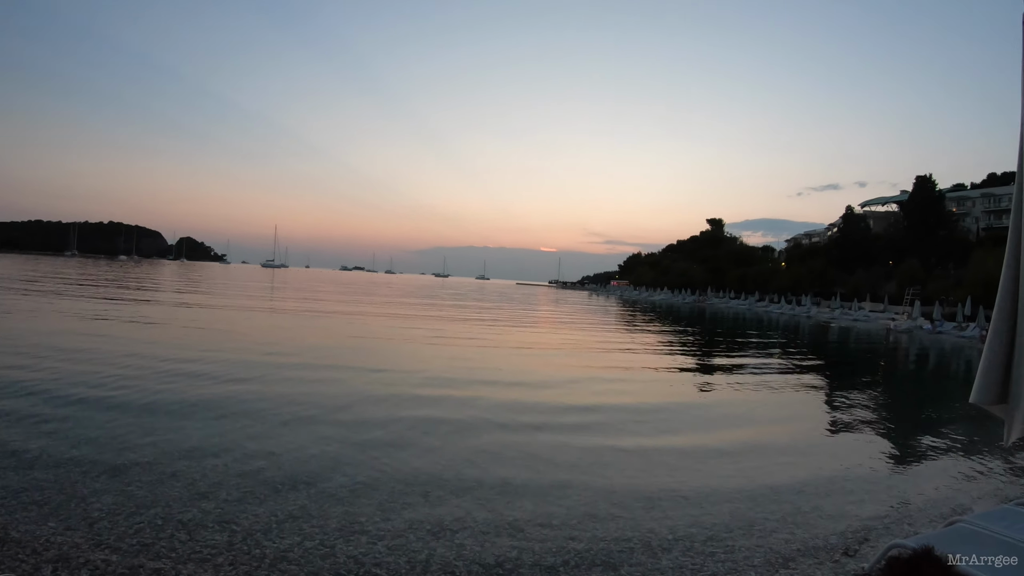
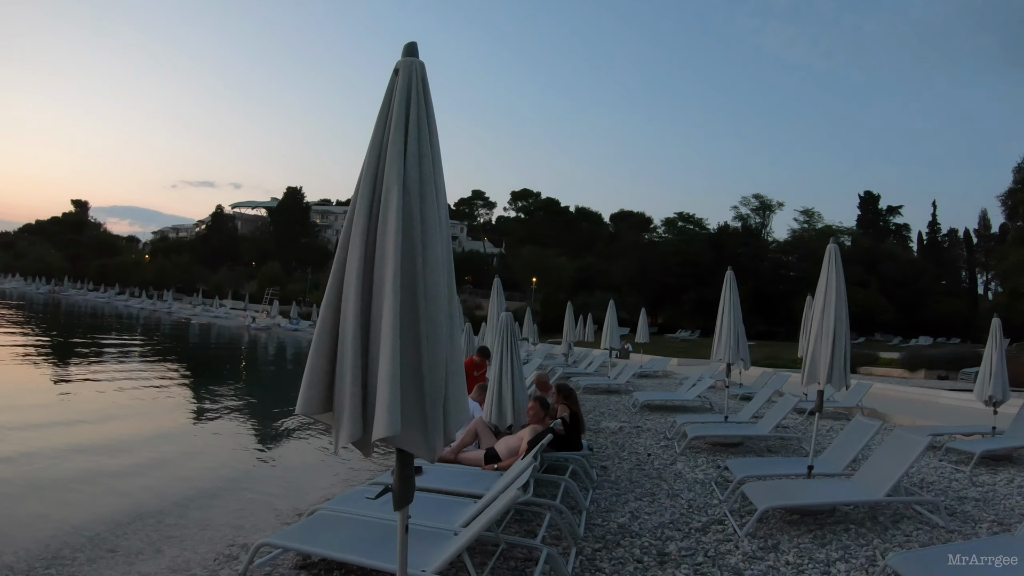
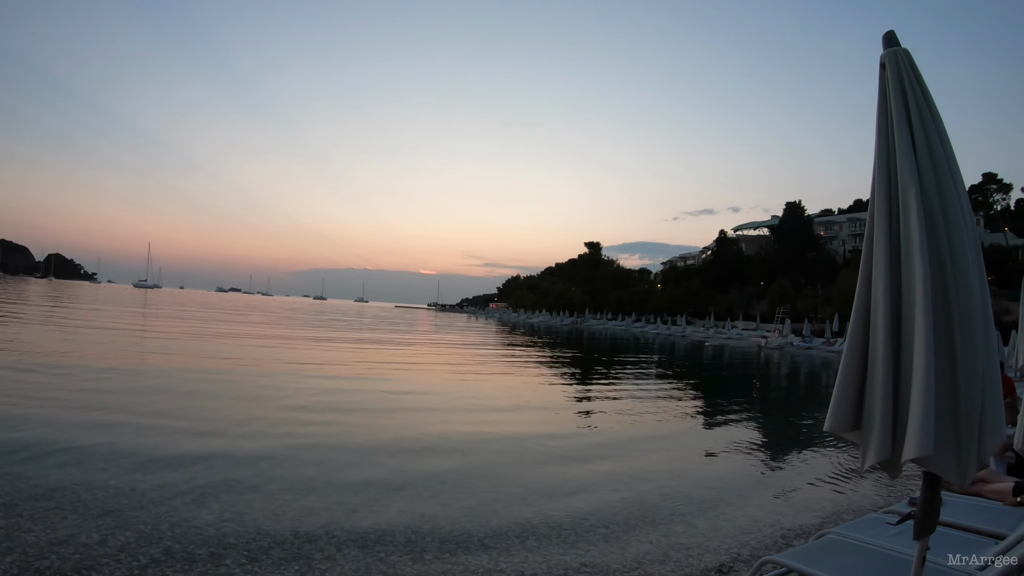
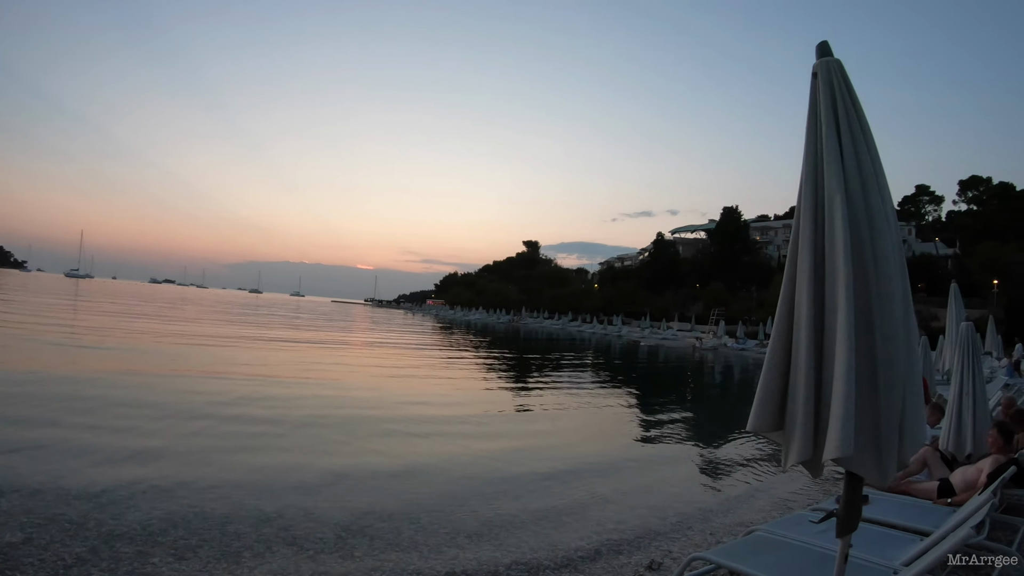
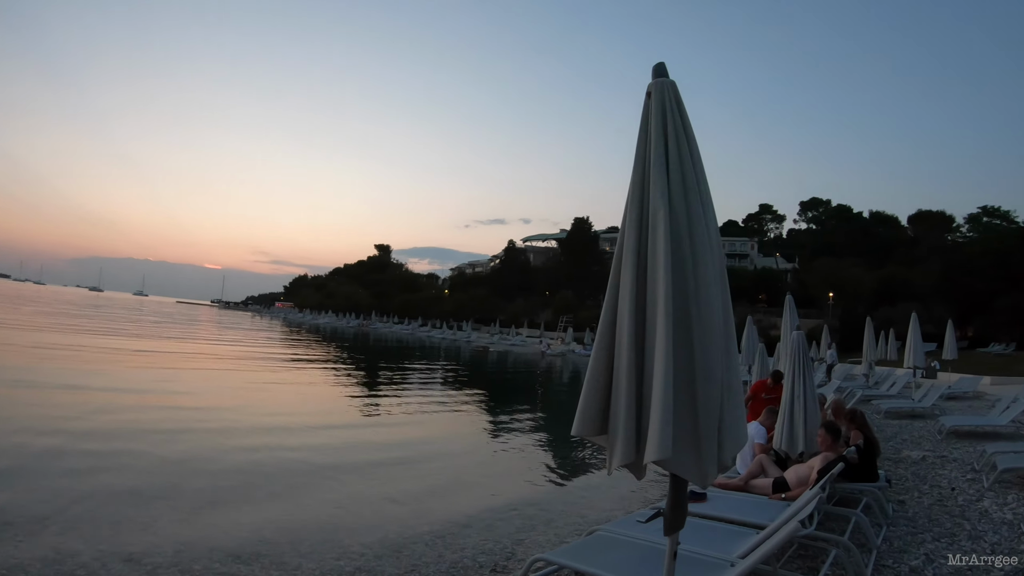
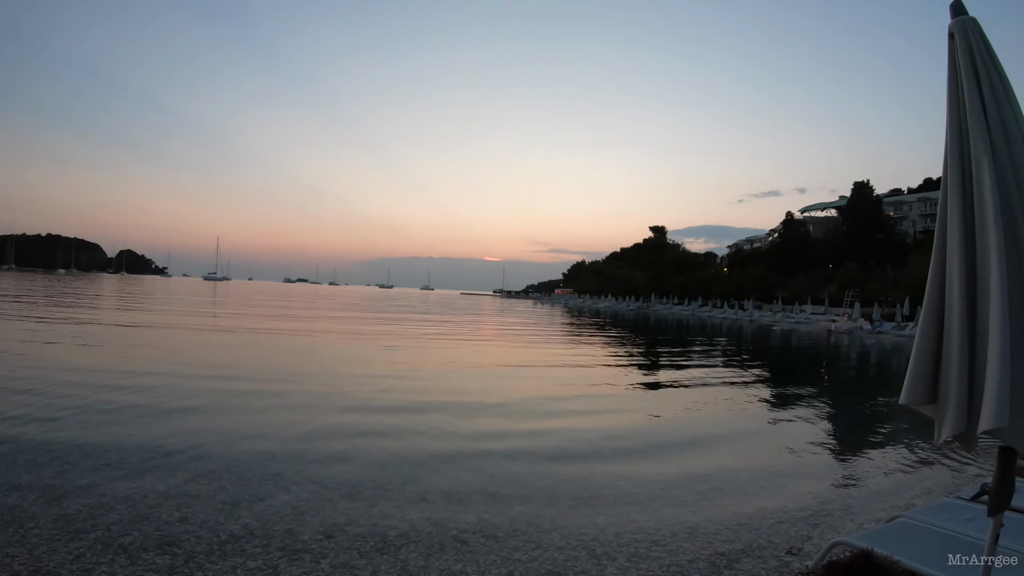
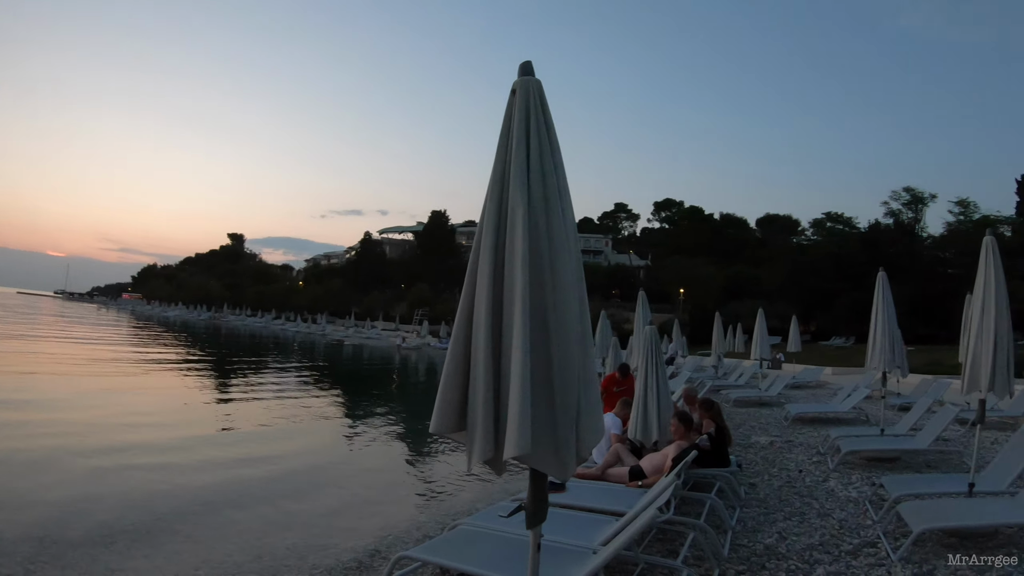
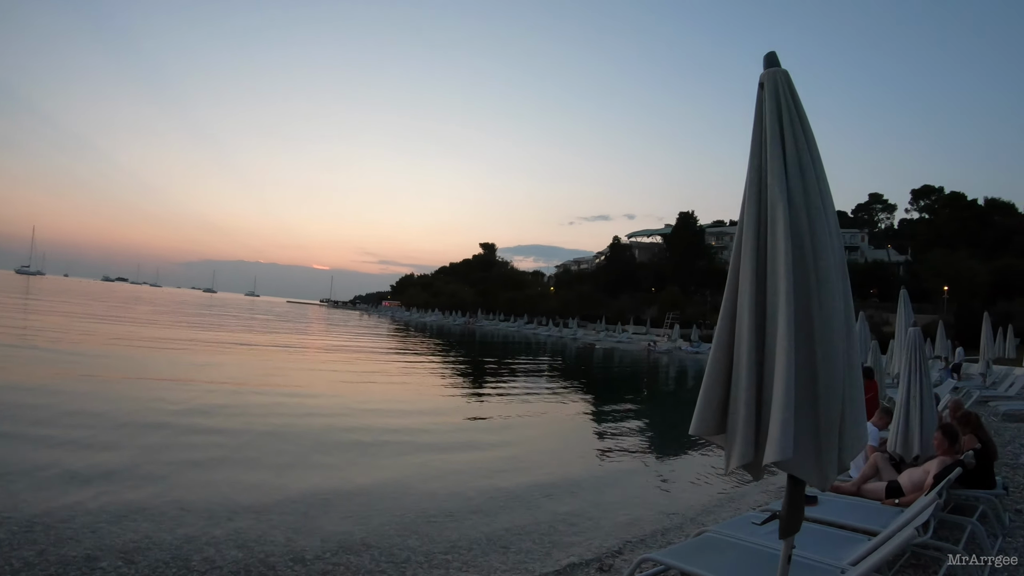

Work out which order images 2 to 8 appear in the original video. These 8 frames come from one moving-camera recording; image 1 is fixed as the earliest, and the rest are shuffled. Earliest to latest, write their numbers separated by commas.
6, 3, 4, 8, 5, 7, 2
